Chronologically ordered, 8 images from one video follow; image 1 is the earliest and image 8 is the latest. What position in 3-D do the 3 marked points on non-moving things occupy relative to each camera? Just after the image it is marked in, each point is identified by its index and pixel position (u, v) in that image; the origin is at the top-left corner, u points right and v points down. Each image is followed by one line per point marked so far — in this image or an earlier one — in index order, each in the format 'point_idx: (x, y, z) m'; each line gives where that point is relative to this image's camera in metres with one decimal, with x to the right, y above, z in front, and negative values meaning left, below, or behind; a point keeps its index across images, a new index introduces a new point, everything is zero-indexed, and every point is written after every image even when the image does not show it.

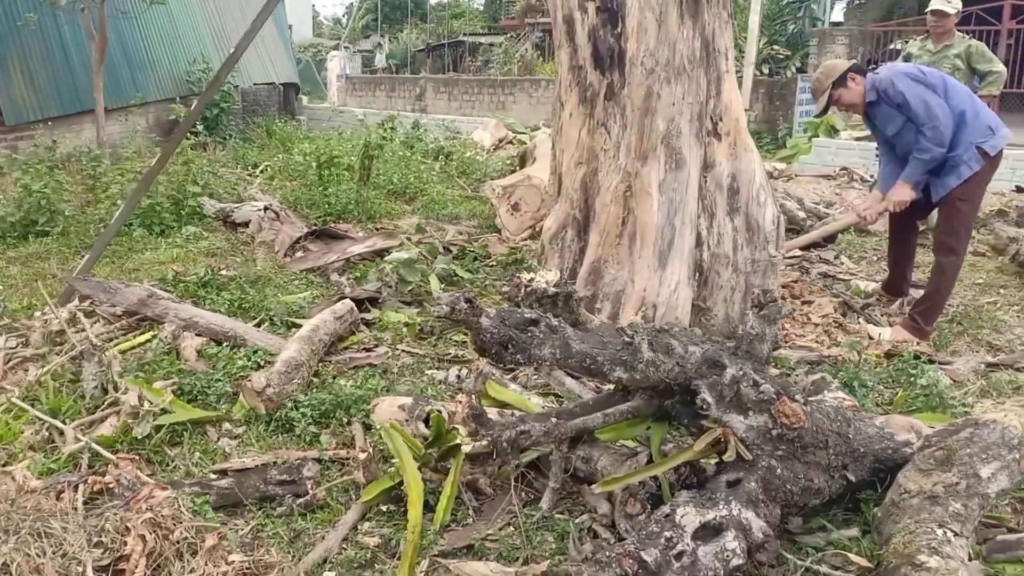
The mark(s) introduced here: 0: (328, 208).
0: (-1.4, +0.6, +7.0) m
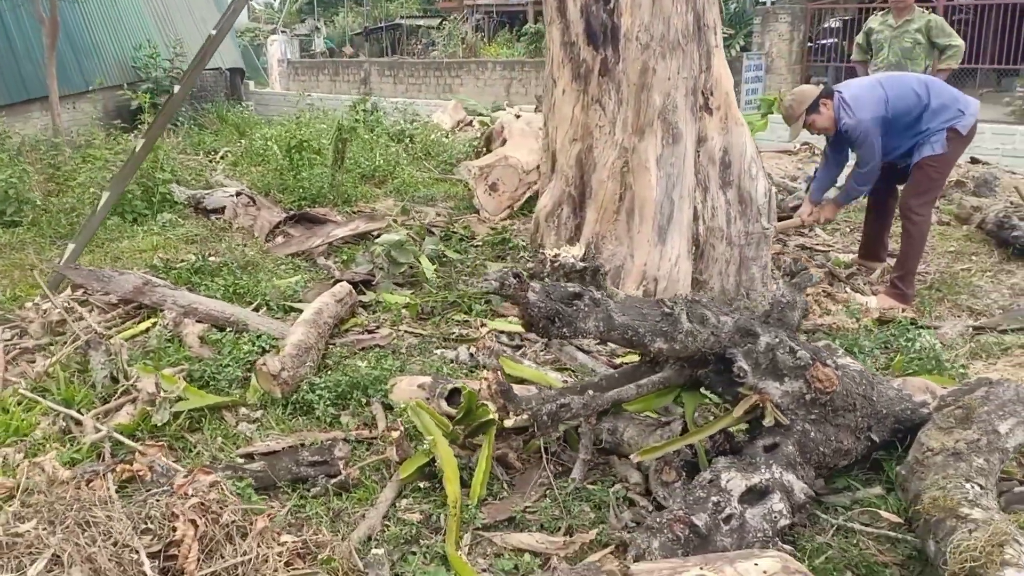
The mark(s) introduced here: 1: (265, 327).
0: (-1.6, +0.7, +6.9) m
1: (-1.1, -0.2, +4.1) m
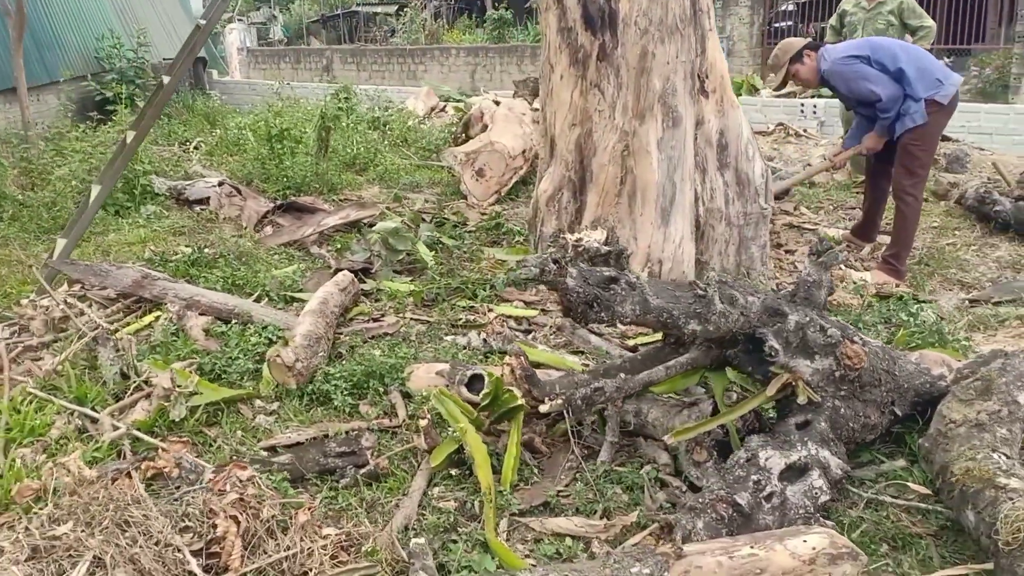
0: (-1.7, +0.8, +6.8) m
1: (-1.1, -0.1, +4.1) m
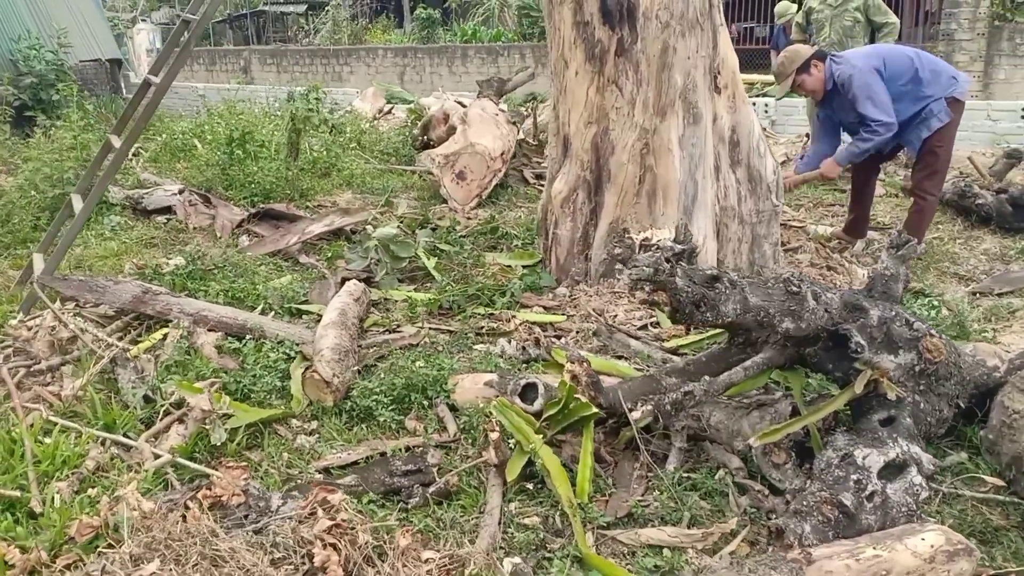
0: (-1.9, +0.7, +6.5) m
1: (-0.9, -0.2, +3.9) m
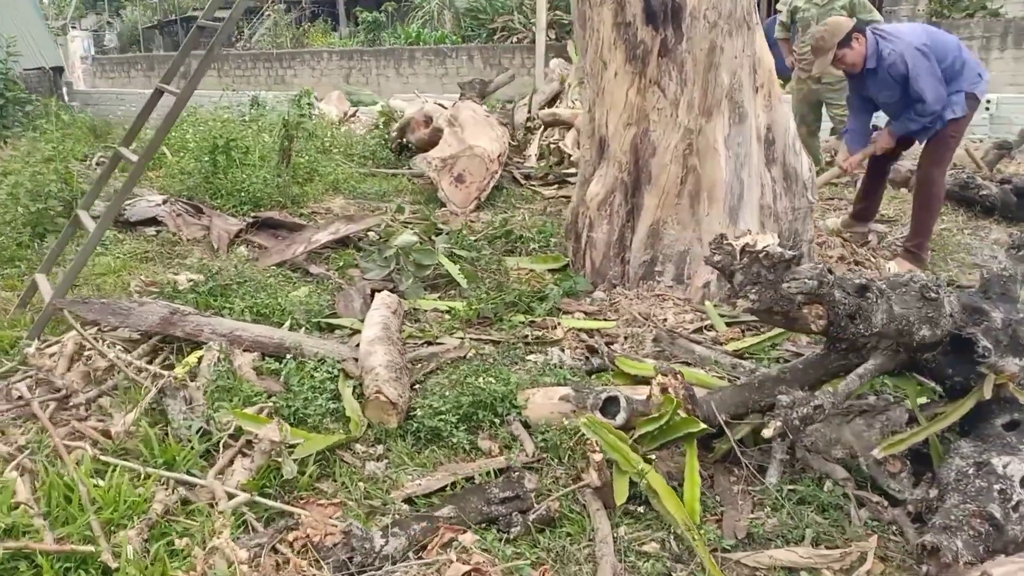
0: (-1.9, +0.6, +6.2) m
1: (-0.7, -0.2, +3.6) m
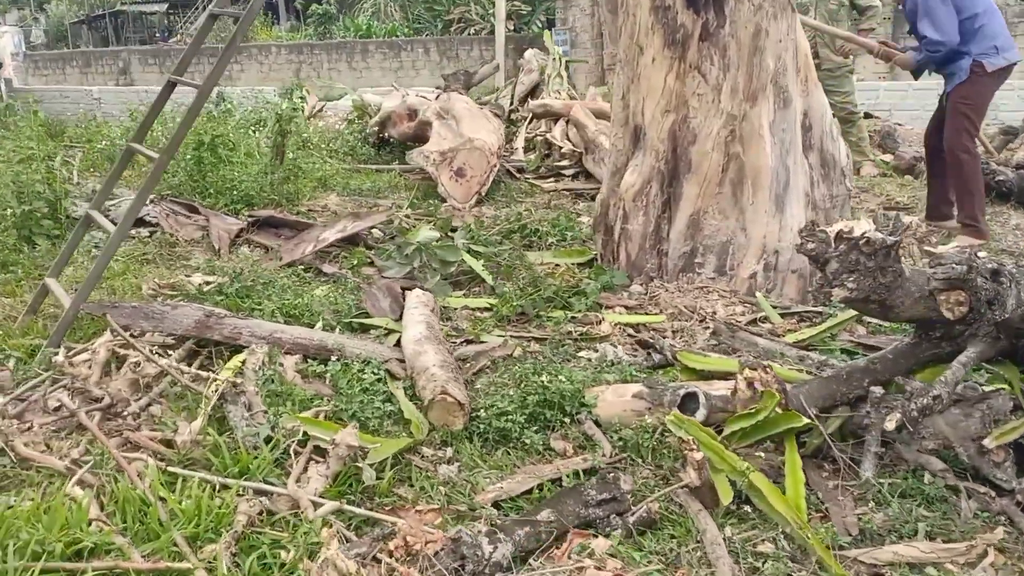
0: (-1.8, +0.6, +6.0) m
1: (-0.5, -0.2, +3.5) m
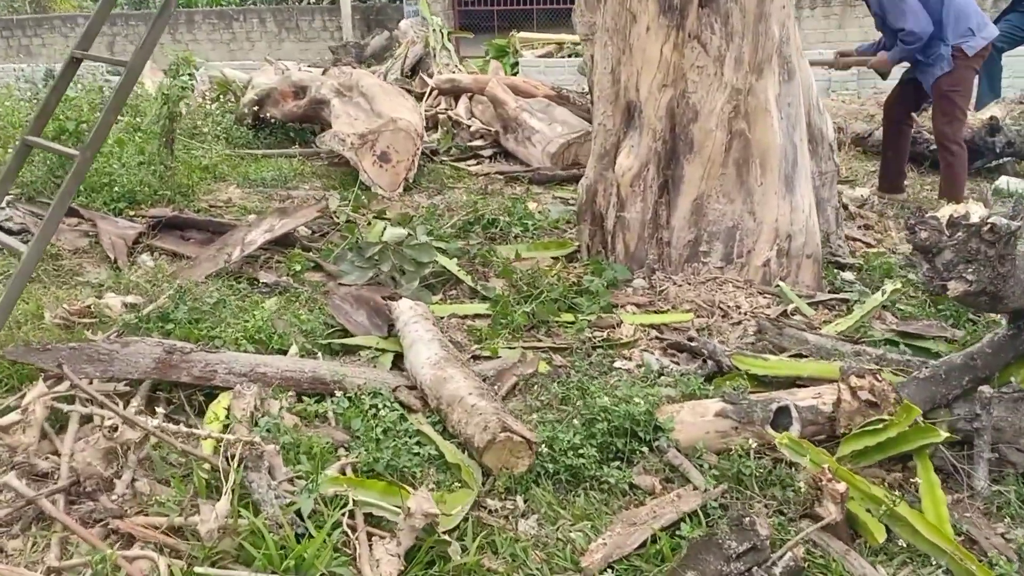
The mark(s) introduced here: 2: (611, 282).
0: (-2.2, +0.5, +5.1) m
1: (-0.4, -0.3, +2.9) m
2: (+0.4, 0.0, +3.8) m
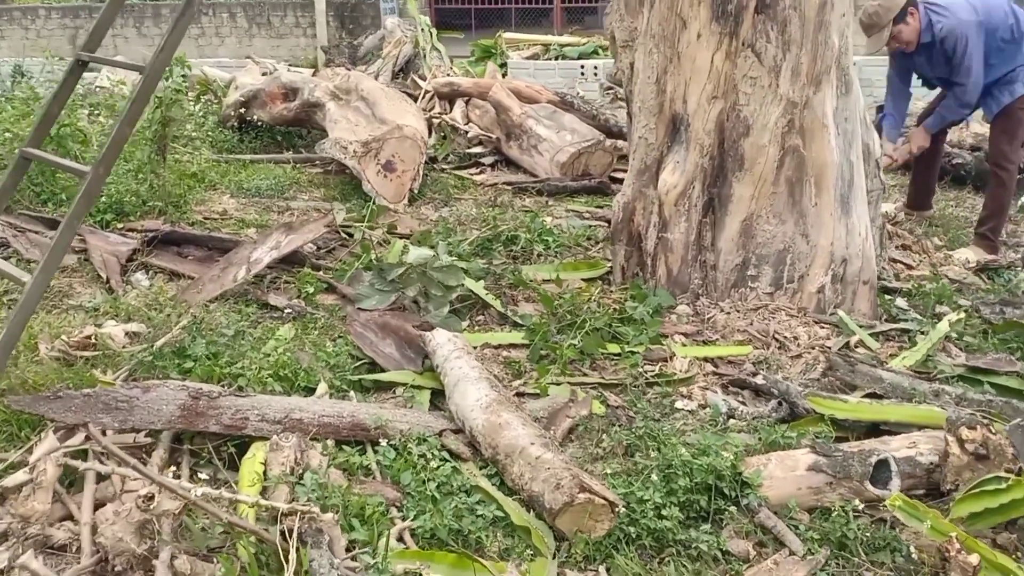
0: (-2.1, +0.4, +4.8) m
1: (-0.2, -0.4, +2.6) m
2: (+0.5, -0.1, +3.5) m
